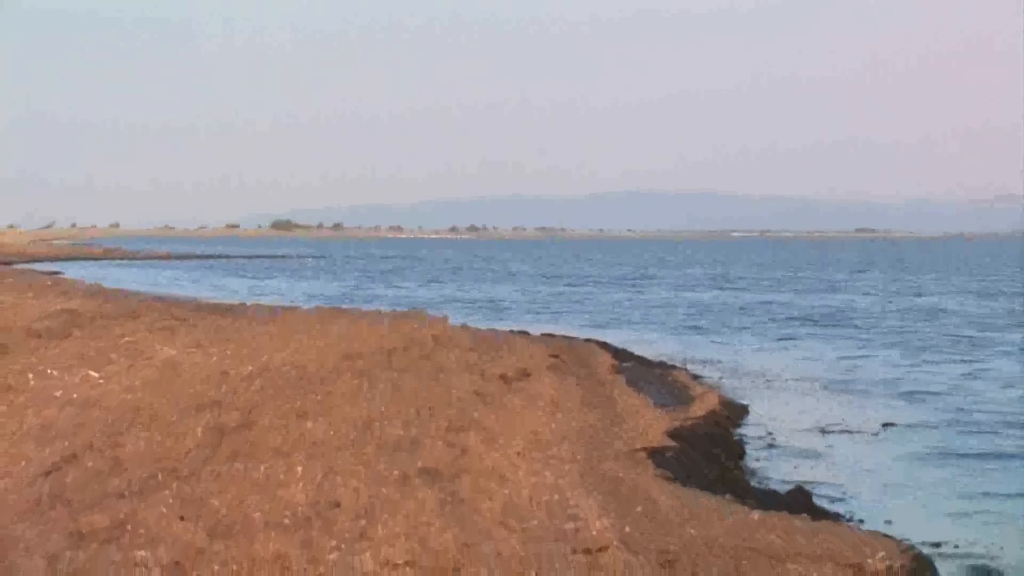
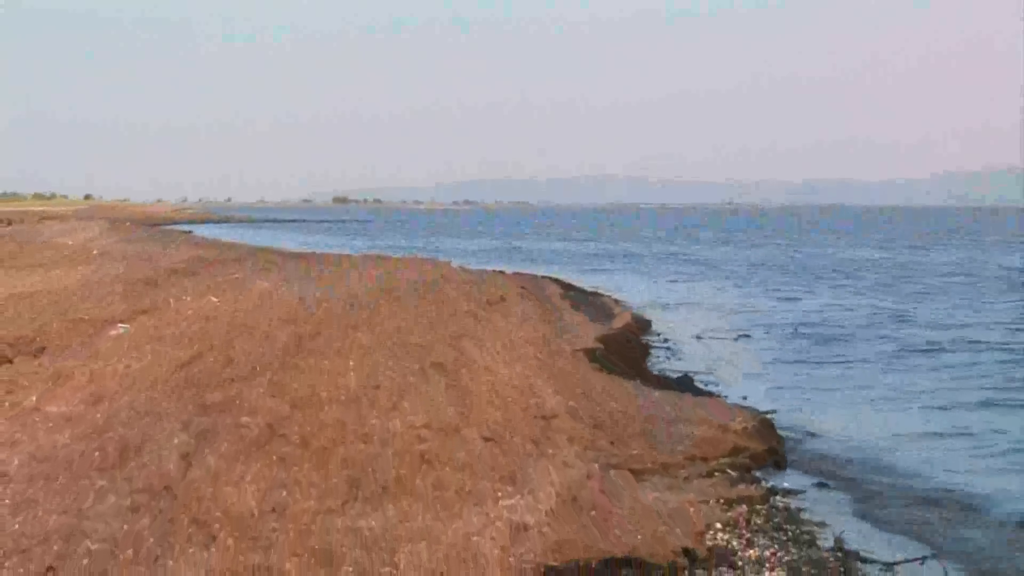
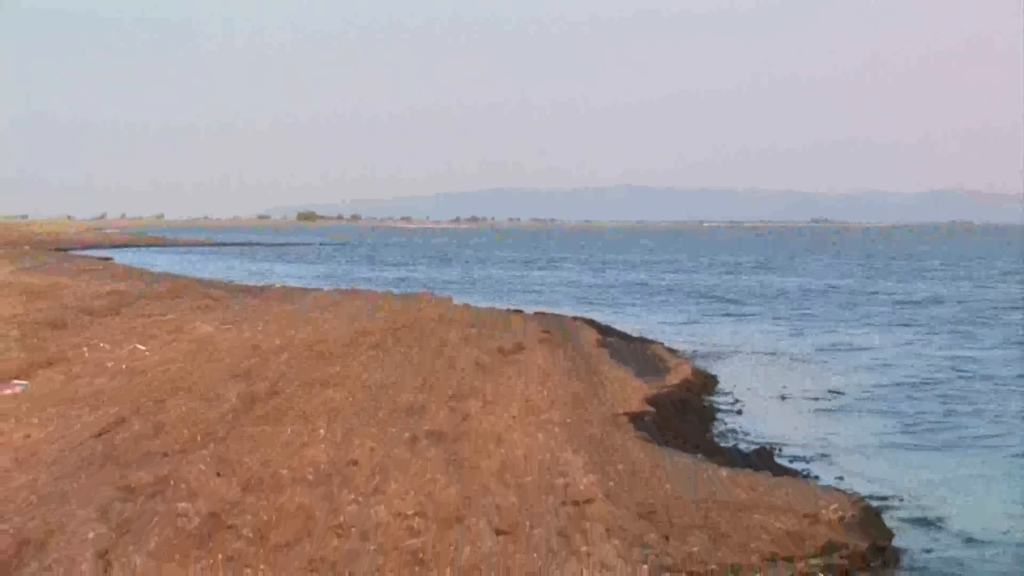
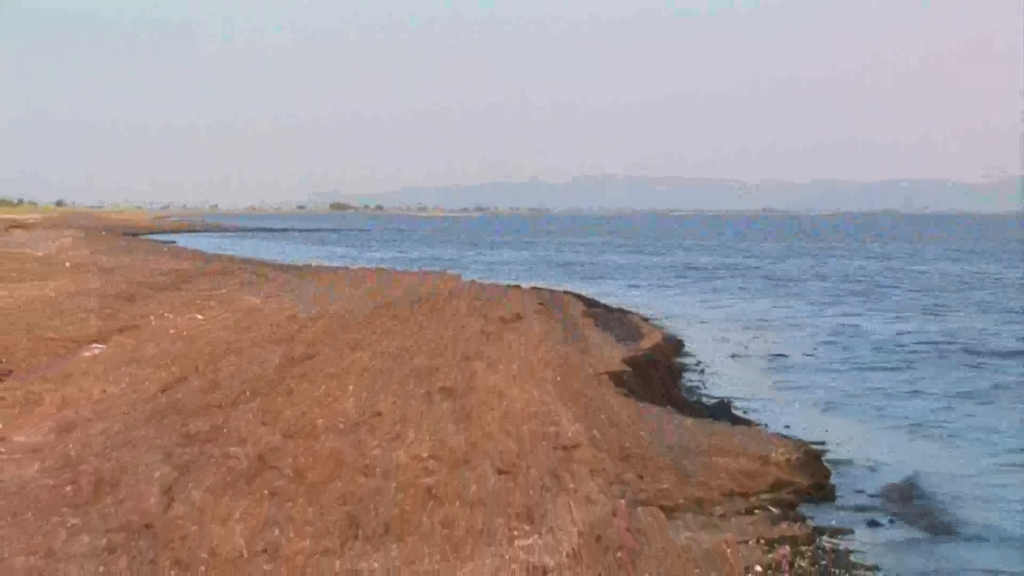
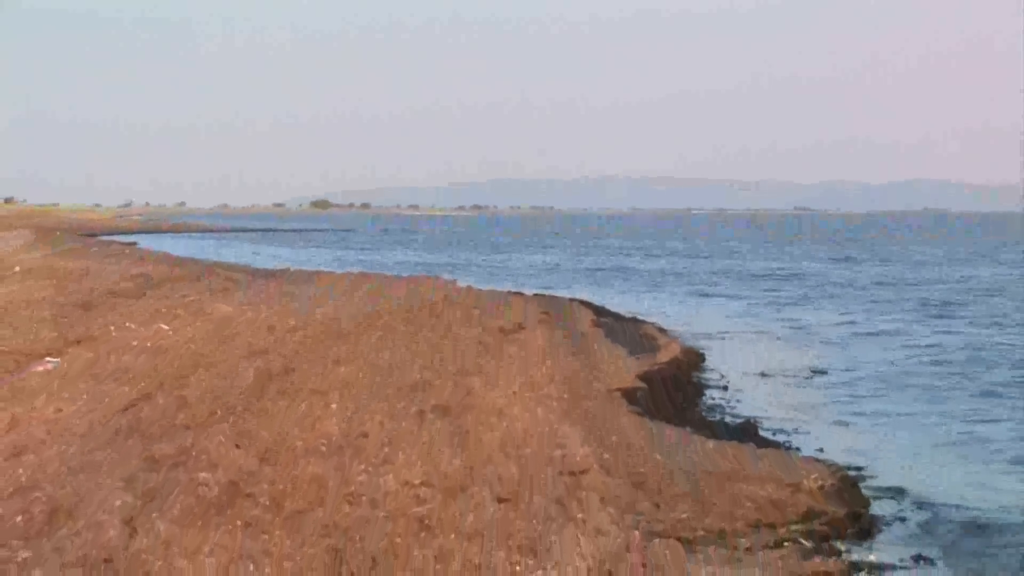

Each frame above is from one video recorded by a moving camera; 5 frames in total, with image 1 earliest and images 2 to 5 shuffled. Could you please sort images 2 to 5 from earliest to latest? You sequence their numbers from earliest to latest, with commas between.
3, 5, 4, 2
